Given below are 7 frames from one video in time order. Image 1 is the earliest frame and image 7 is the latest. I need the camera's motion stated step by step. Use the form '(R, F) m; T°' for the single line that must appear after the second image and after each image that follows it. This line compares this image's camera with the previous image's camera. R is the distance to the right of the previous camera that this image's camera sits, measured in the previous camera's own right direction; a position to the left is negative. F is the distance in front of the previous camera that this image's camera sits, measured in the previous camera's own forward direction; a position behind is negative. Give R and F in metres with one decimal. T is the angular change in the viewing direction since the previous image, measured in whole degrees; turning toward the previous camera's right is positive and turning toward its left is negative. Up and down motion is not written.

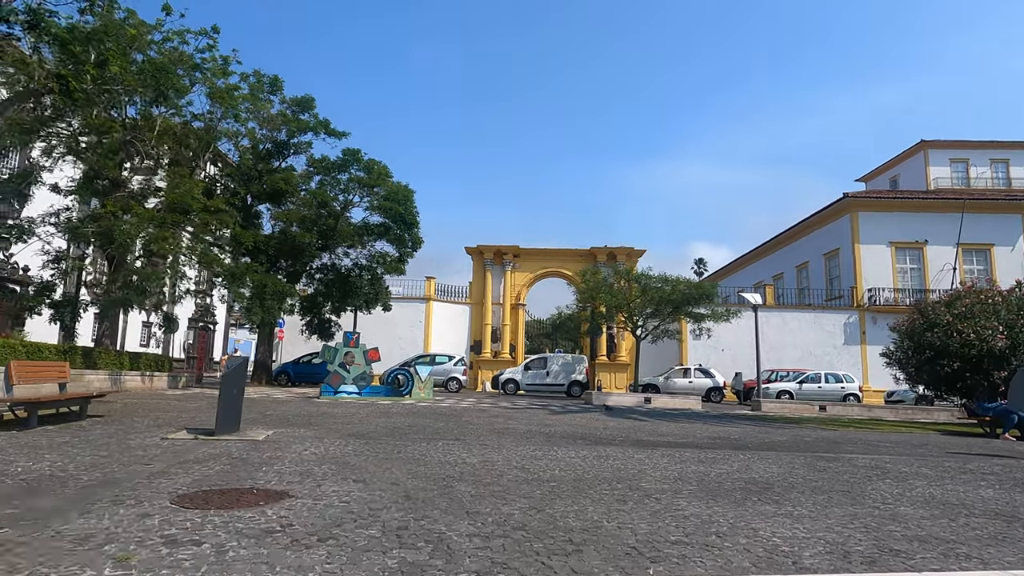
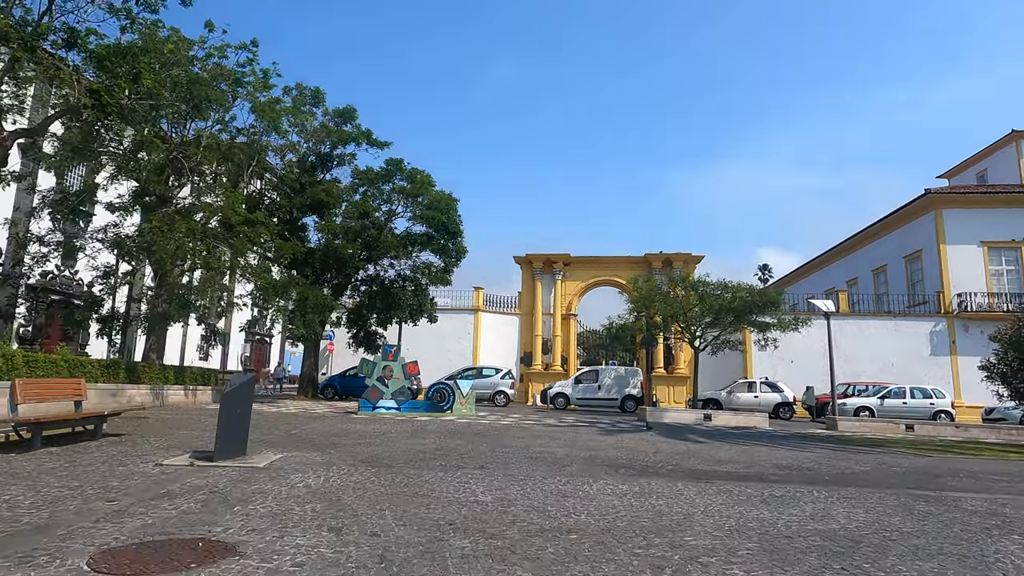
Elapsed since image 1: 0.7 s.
(+0.3, +1.0) m; -5°
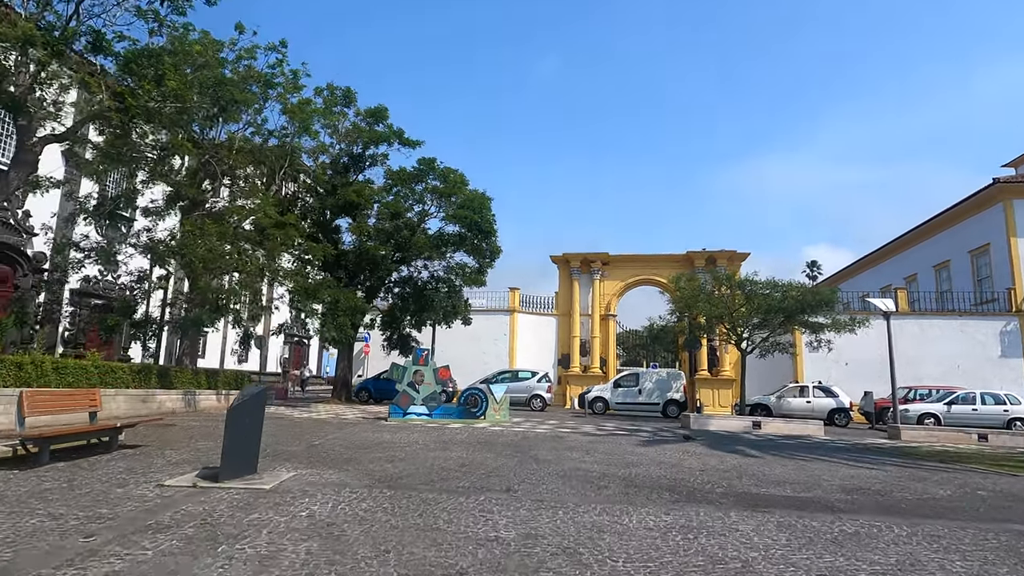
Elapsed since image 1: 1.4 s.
(+0.1, +0.7) m; -4°
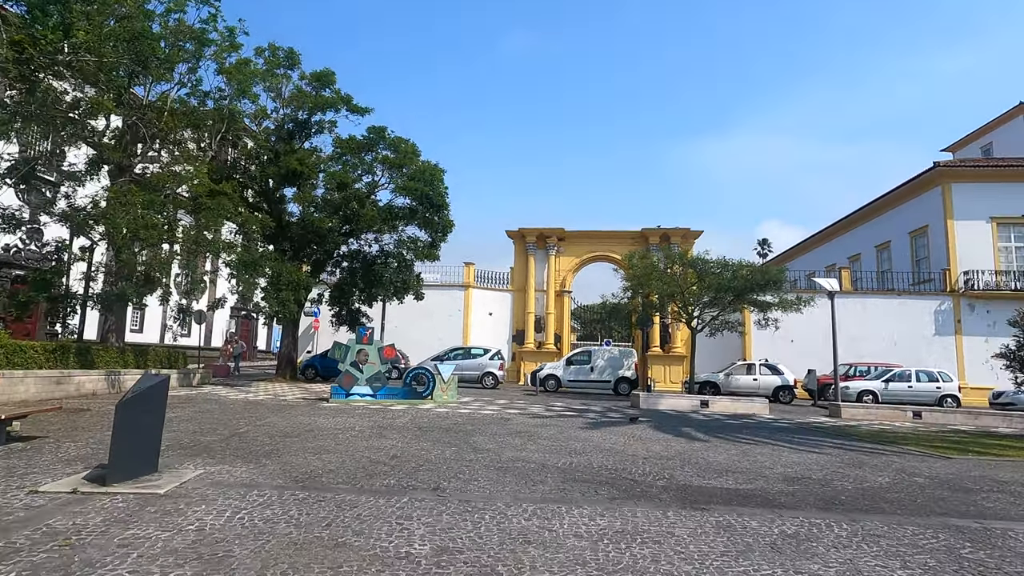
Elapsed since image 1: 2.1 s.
(+0.3, +0.5) m; +4°
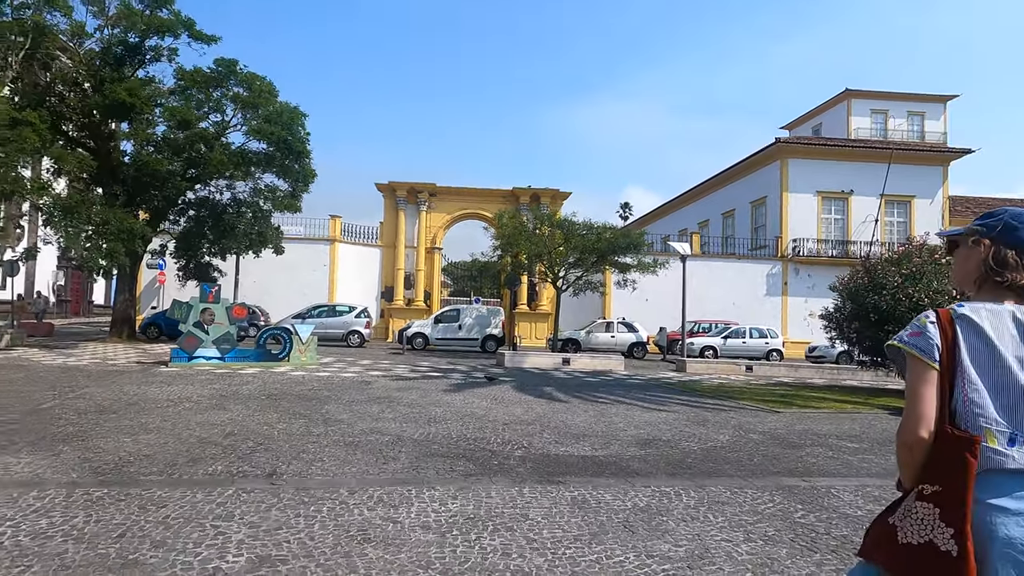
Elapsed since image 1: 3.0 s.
(+0.2, +0.5) m; +12°
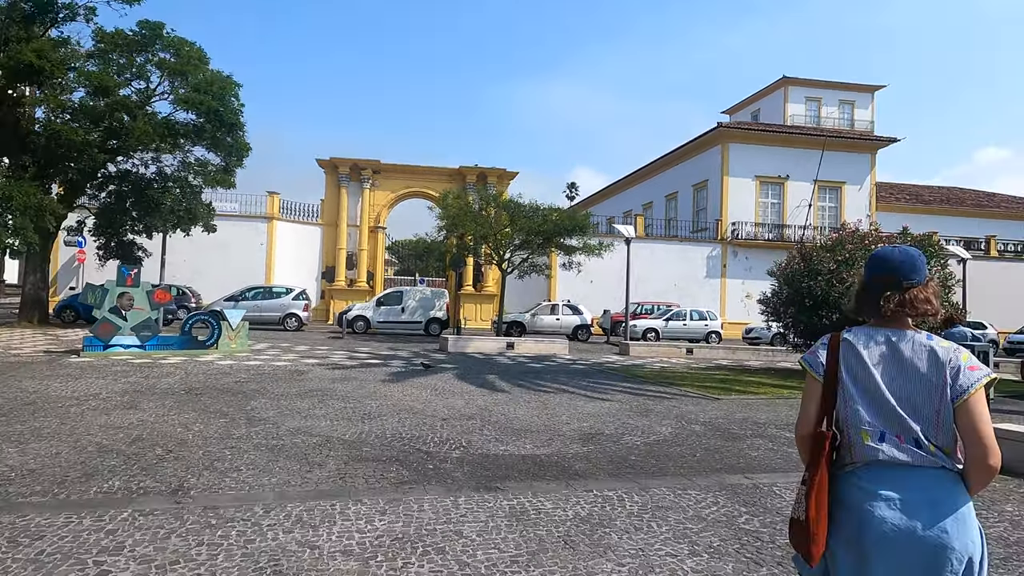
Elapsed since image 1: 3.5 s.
(+0.1, +0.4) m; +5°
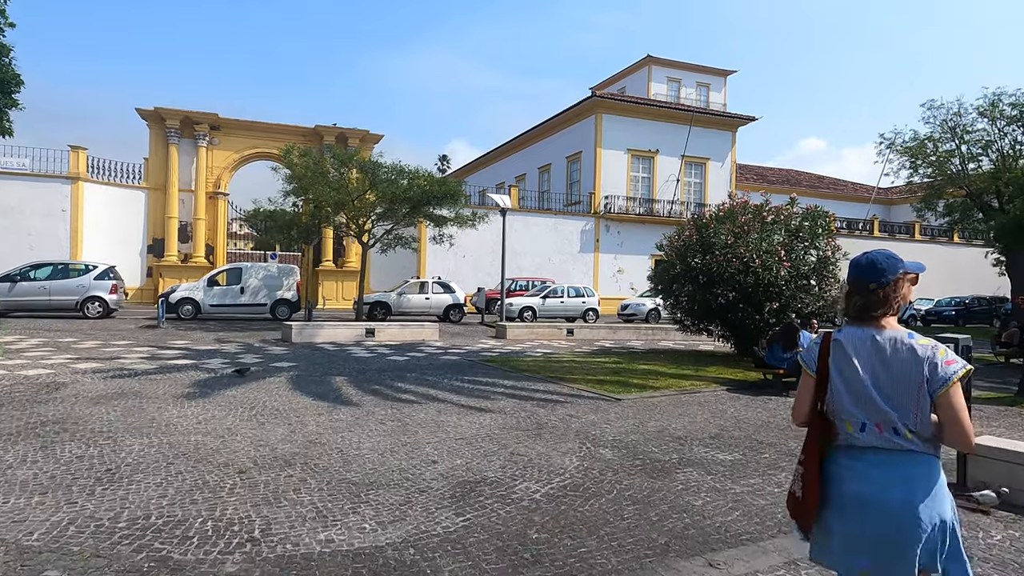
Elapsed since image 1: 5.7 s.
(+0.3, +2.5) m; +12°
